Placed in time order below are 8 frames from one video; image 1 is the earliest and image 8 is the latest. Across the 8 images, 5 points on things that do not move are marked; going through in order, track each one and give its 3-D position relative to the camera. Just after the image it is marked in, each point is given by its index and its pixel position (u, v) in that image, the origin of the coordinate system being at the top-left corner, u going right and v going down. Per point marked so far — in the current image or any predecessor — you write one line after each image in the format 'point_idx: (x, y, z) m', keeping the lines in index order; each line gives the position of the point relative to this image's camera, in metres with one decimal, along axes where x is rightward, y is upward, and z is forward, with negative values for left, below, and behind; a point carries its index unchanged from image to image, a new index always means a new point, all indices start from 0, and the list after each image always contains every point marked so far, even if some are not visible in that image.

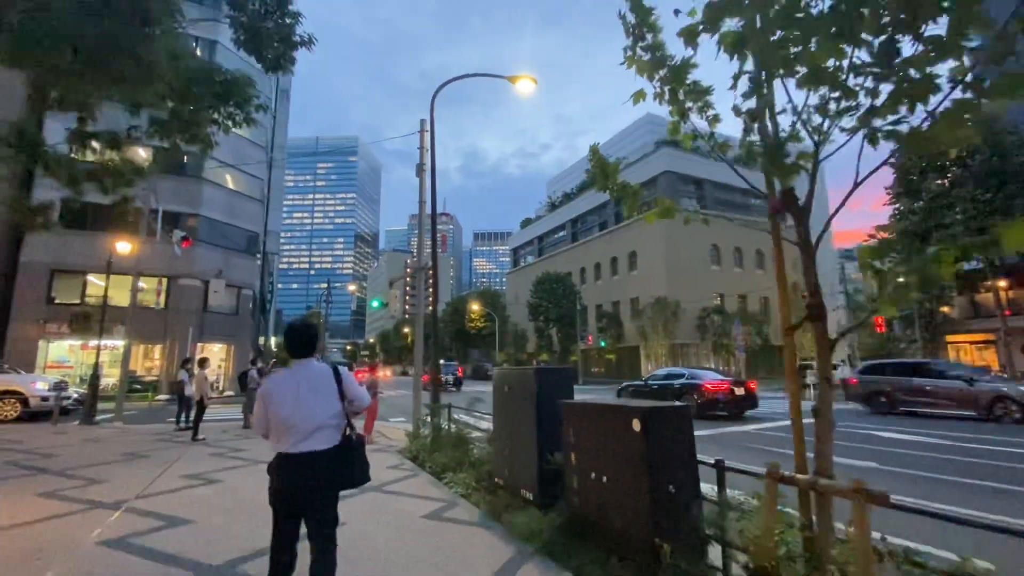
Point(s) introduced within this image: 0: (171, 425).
0: (-10.5, -4.3, +14.8) m
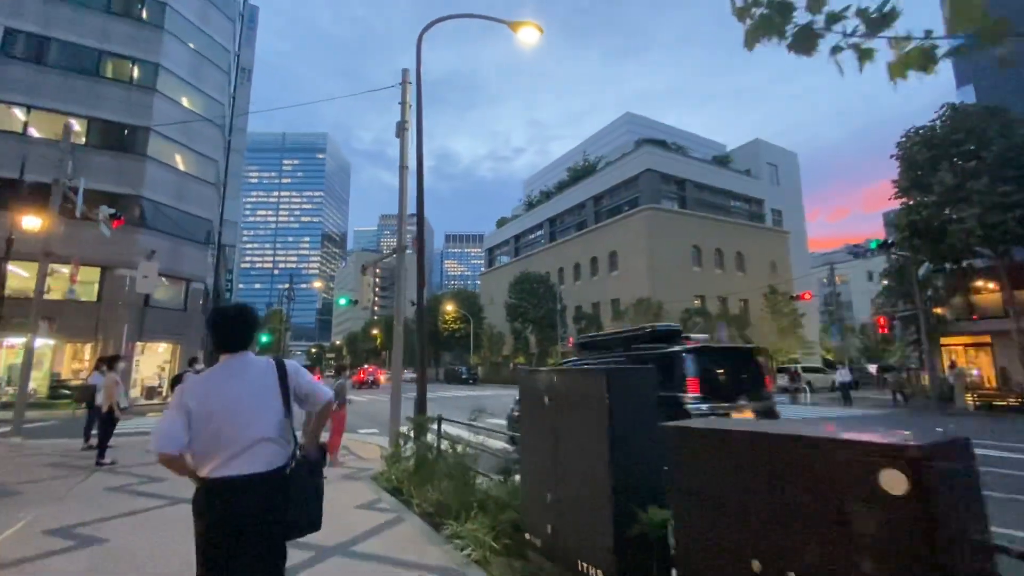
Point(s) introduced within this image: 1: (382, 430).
0: (-10.6, -3.8, +11.8) m
1: (-4.2, -4.5, +15.4) m
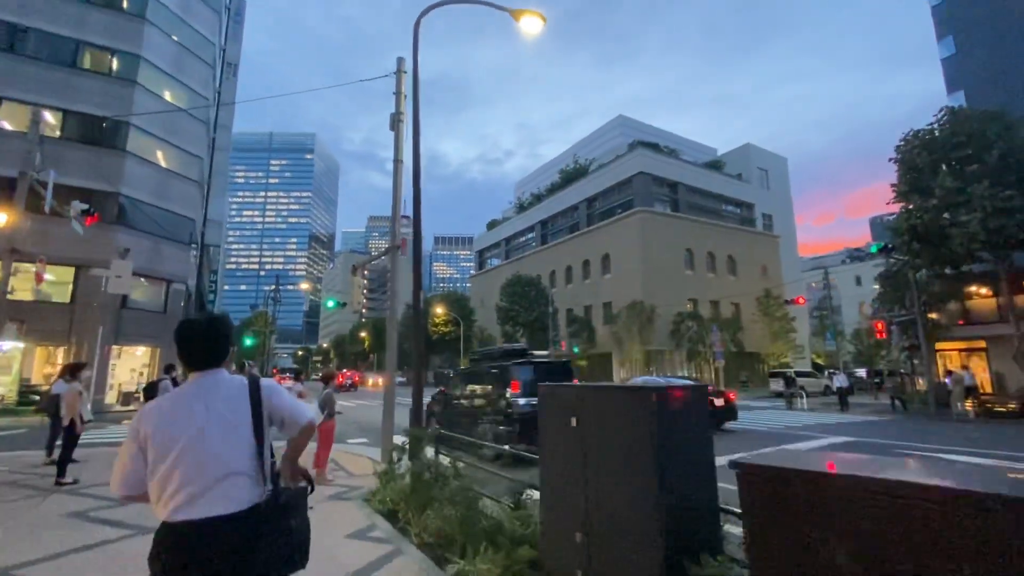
0: (-10.6, -3.8, +10.9) m
1: (-4.3, -4.6, +14.6) m
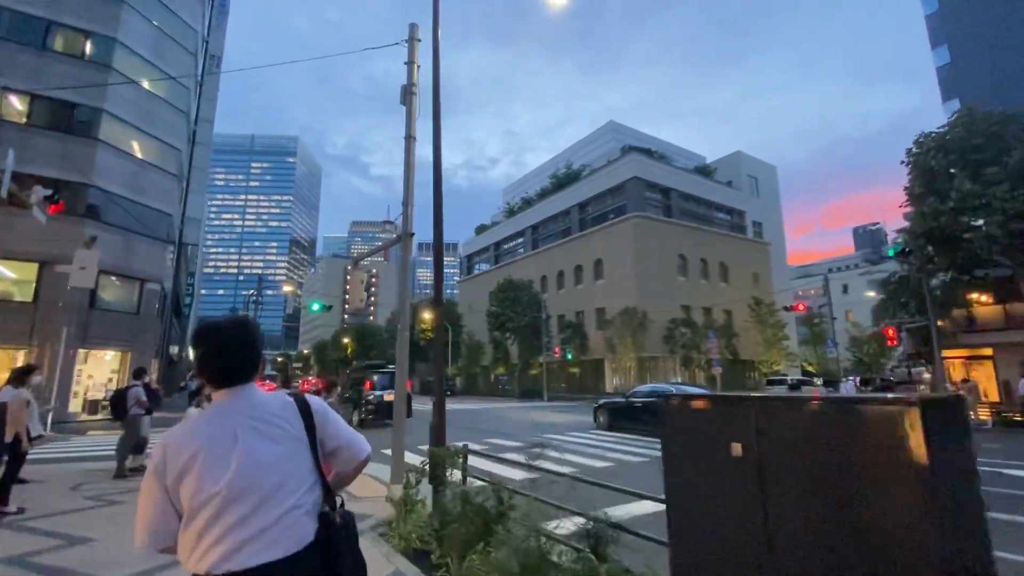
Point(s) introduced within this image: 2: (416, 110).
0: (-10.2, -3.6, +9.3) m
1: (-3.9, -4.5, +13.2) m
2: (-2.0, +3.7, +9.9) m
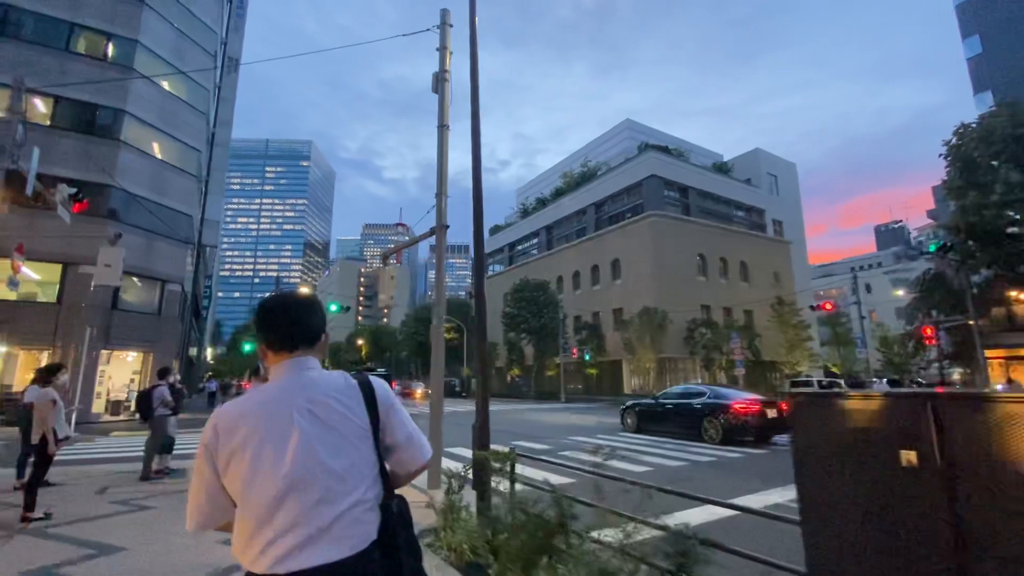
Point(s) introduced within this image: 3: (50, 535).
0: (-9.4, -3.6, +9.0) m
1: (-3.1, -4.5, +12.8) m
2: (-1.3, +3.7, +9.5) m
3: (-5.6, -3.0, +5.8) m
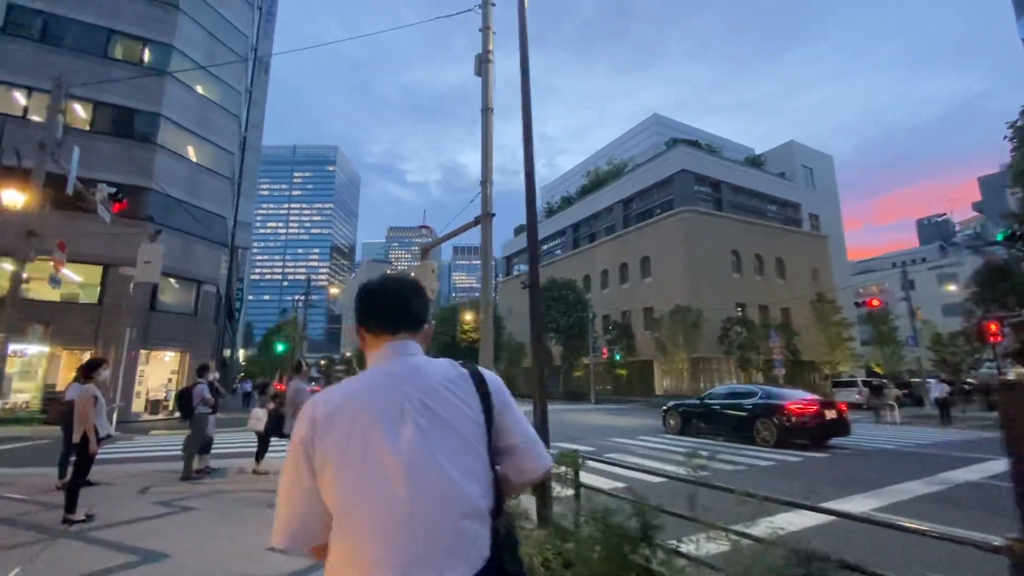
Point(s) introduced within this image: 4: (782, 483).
0: (-8.5, -3.5, +8.9) m
1: (-2.0, -4.3, +12.4) m
2: (-0.4, +3.9, +9.0) m
3: (-4.8, -2.9, +5.5) m
4: (+5.5, -4.0, +9.9) m
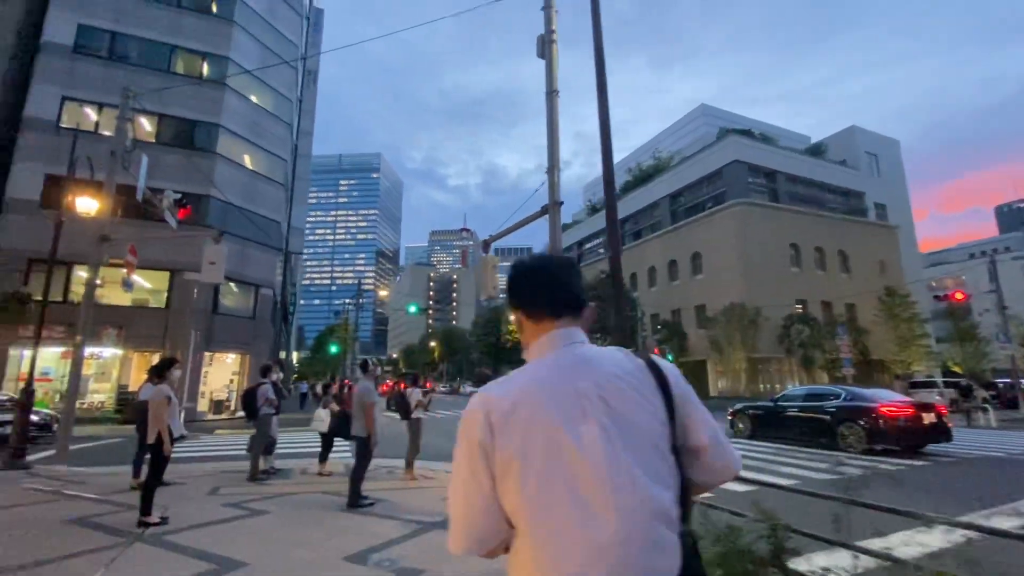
0: (-7.2, -3.6, +9.1) m
1: (-0.4, -4.3, +12.0) m
2: (+0.7, +4.0, +8.5) m
3: (-3.9, -2.8, +5.4) m
4: (+6.9, -3.8, +8.8) m
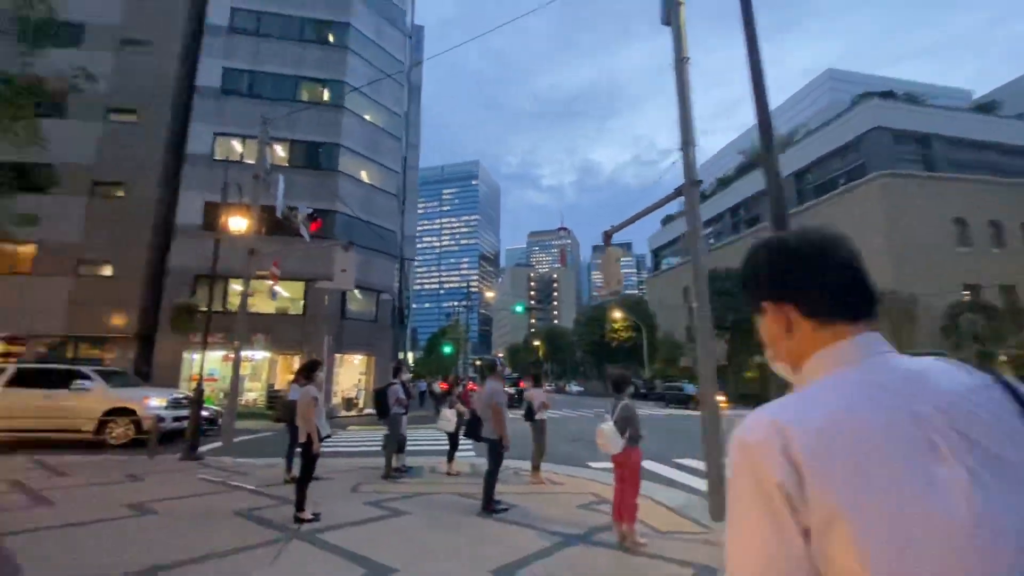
0: (-4.7, -3.7, +9.8) m
1: (+2.6, -4.1, +11.2) m
2: (+2.7, +4.2, +7.6) m
3: (-2.2, -2.9, +5.5) m
4: (+9.0, -3.4, +6.6) m
